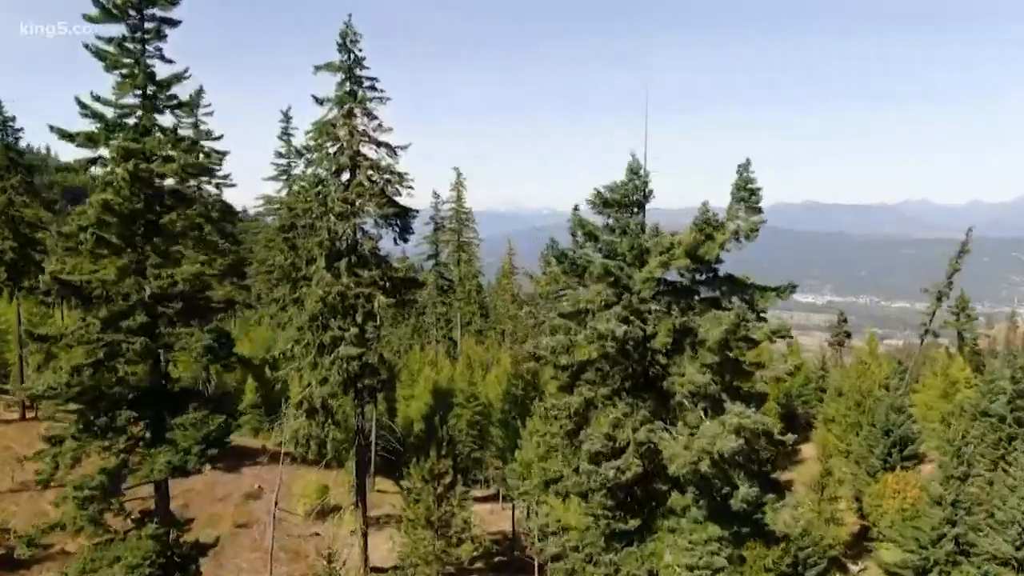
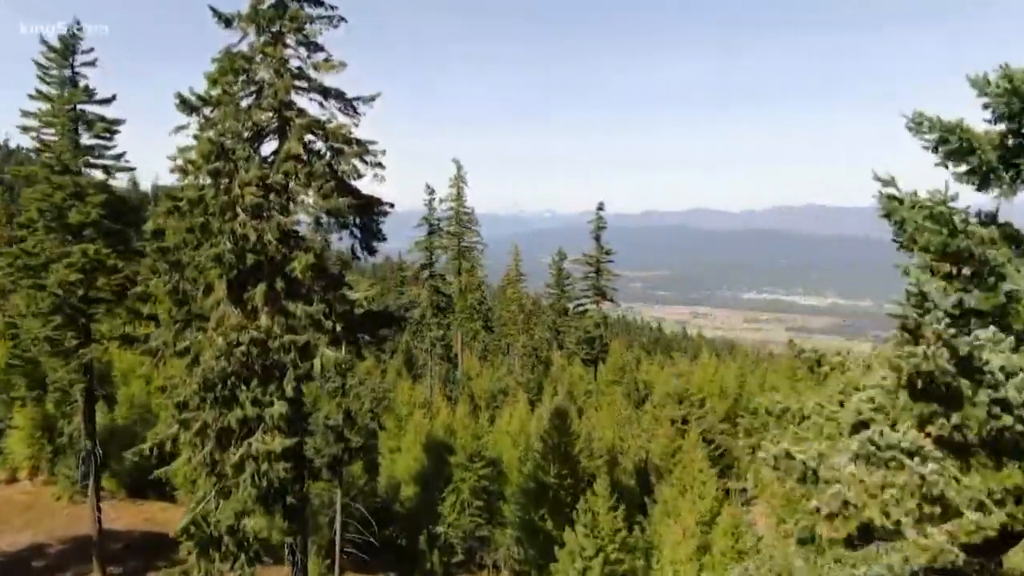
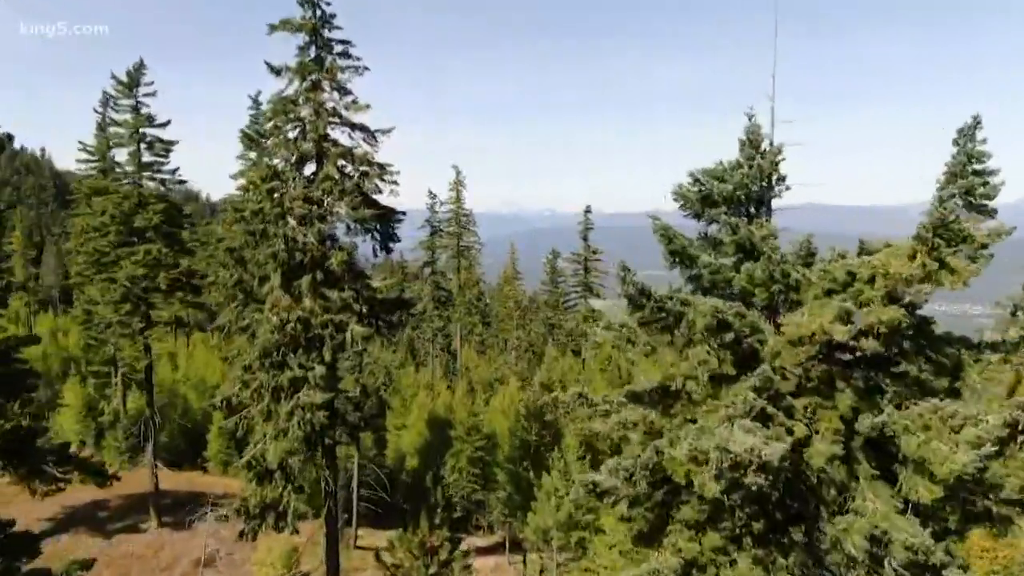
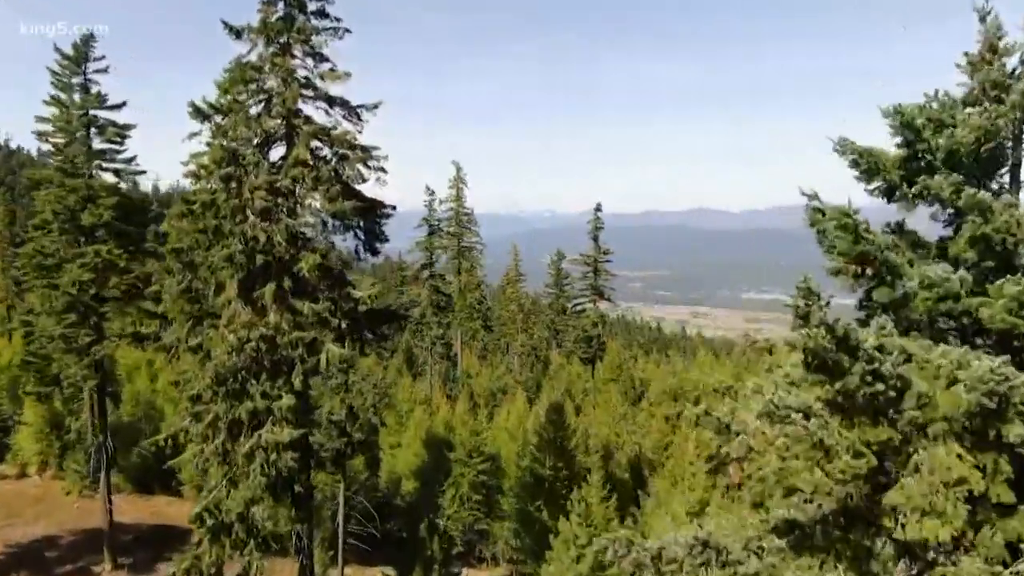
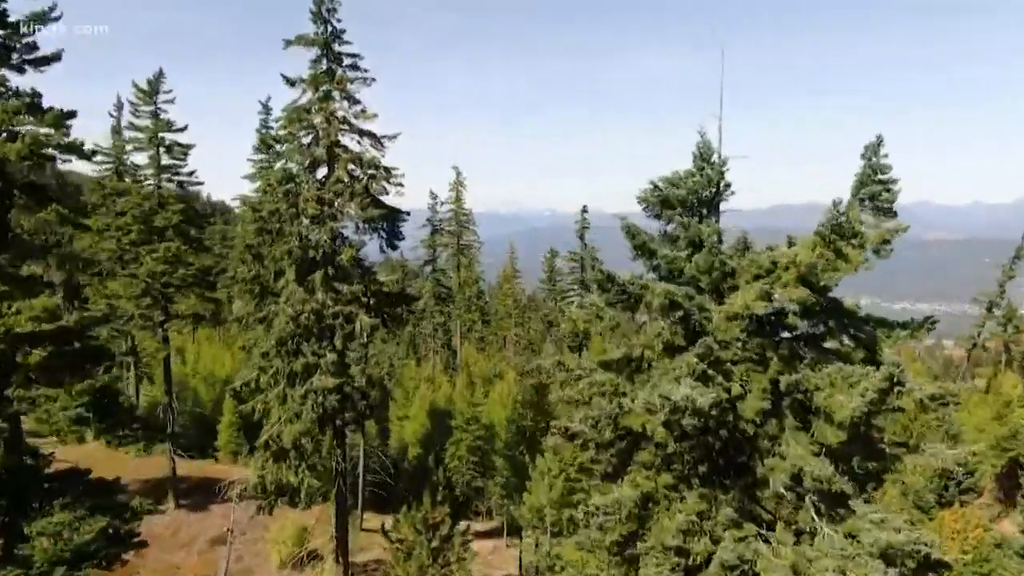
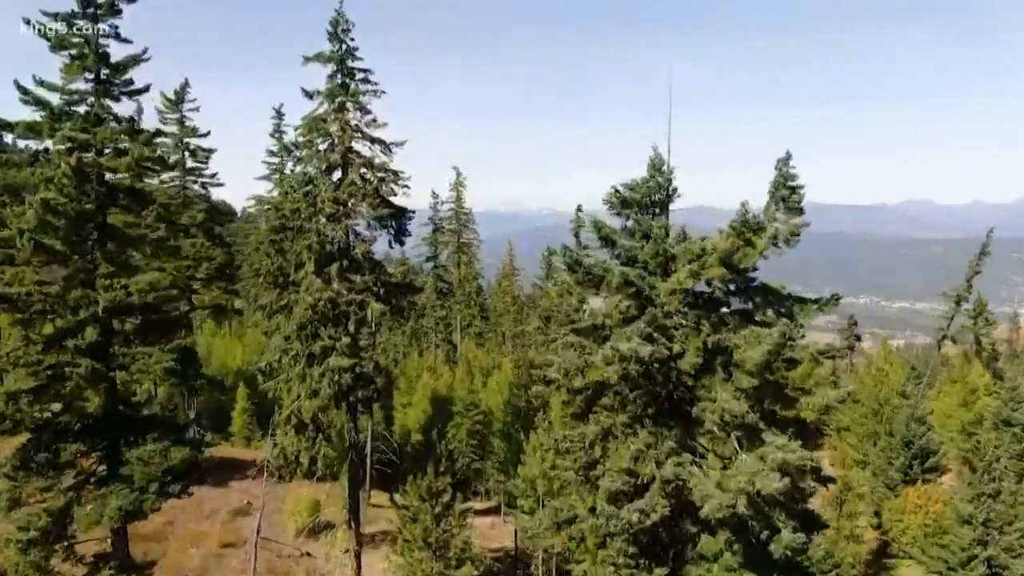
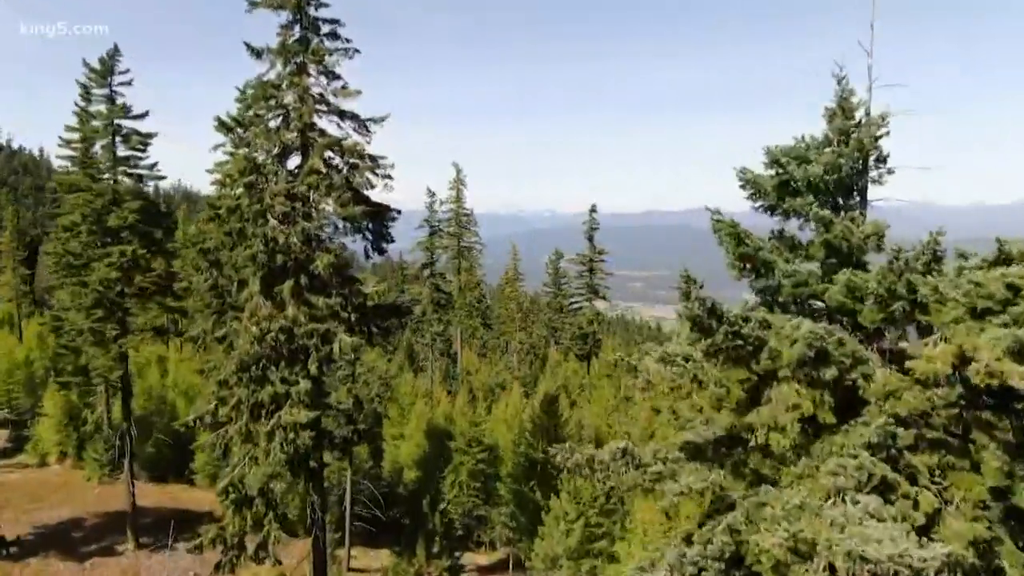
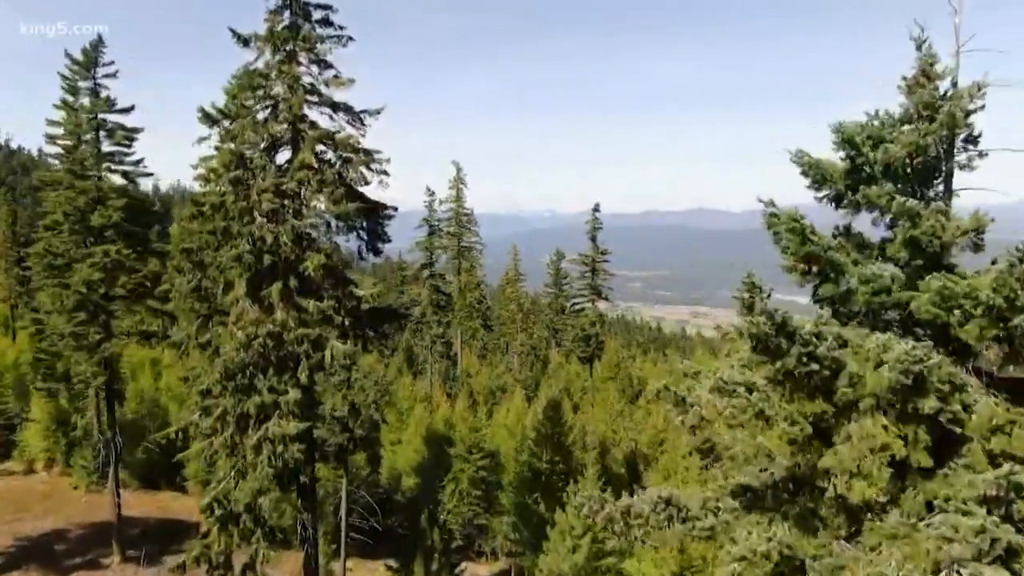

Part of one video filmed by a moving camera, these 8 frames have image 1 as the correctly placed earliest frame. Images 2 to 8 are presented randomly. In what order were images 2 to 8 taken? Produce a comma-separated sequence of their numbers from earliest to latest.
6, 5, 3, 7, 8, 4, 2
